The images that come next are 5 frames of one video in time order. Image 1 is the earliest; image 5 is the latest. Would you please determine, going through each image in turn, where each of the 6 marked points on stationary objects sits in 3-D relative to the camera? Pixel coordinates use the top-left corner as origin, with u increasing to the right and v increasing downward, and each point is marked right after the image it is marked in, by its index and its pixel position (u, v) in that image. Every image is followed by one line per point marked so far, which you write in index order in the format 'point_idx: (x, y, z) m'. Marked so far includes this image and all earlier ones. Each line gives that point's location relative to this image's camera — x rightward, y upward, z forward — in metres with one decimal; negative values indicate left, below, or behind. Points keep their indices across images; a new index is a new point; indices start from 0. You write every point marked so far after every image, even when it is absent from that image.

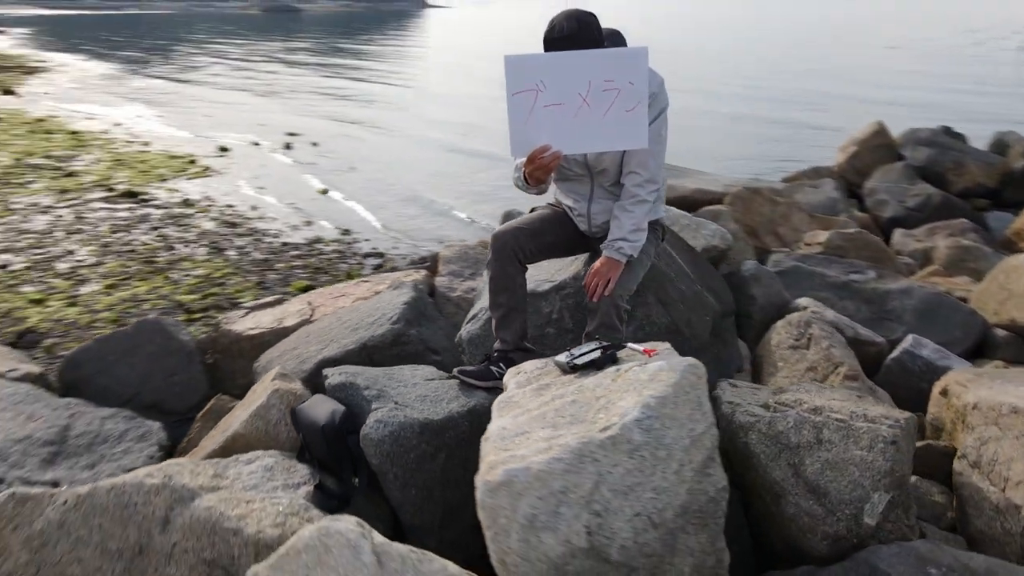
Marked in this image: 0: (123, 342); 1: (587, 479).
0: (-1.6, -0.2, +3.1) m
1: (+0.1, -0.4, +1.5) m
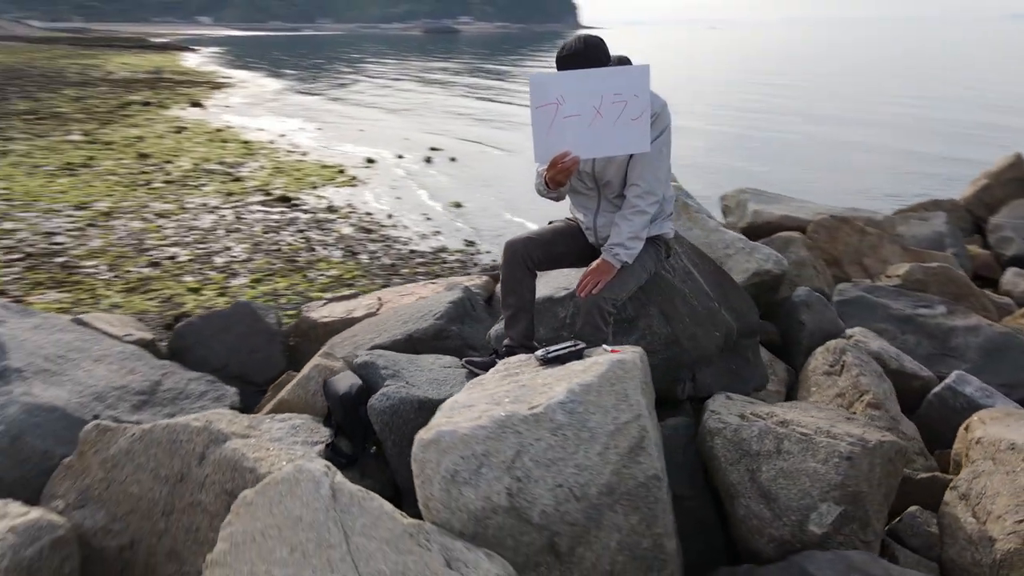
0: (-1.4, -0.1, +3.6) m
1: (0.0, -0.4, +1.8) m
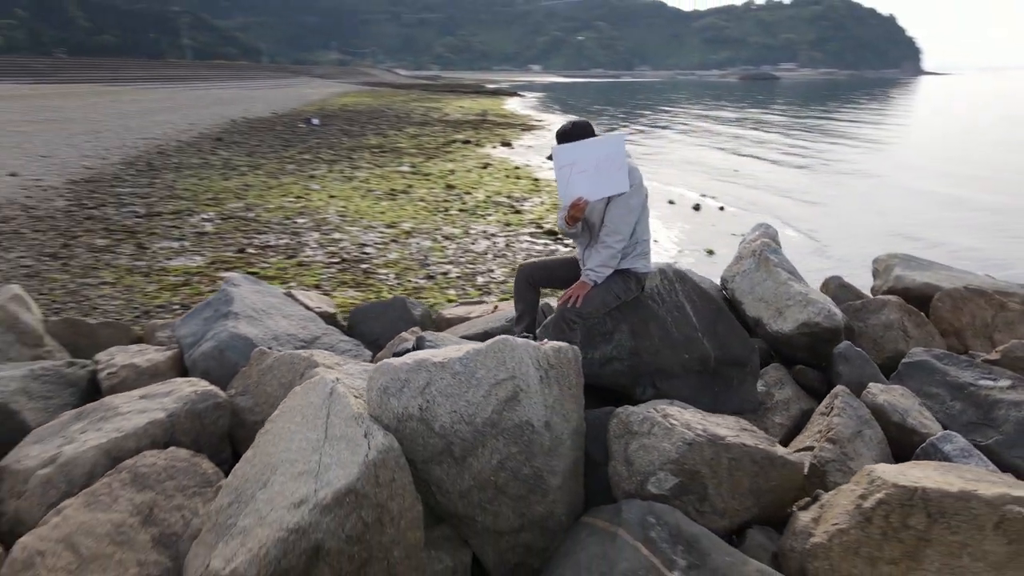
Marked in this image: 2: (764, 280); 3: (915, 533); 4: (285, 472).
0: (-0.9, -0.1, +5.1) m
1: (-0.3, -0.3, +2.9) m
2: (+1.6, +0.1, +4.8) m
3: (+1.4, -0.9, +2.6) m
4: (-0.8, -0.7, +2.7) m
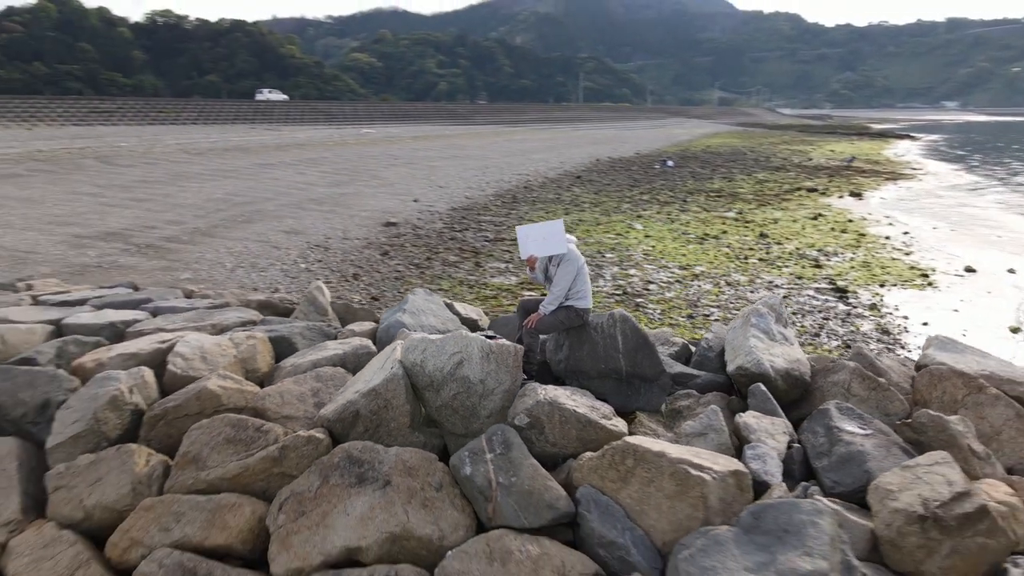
0: (-0.1, -0.3, +7.9) m
1: (-0.7, -0.4, +5.7) m
2: (+2.0, -0.4, +6.5) m
3: (+0.7, -1.1, +4.7) m
4: (-1.2, -0.7, +5.8) m
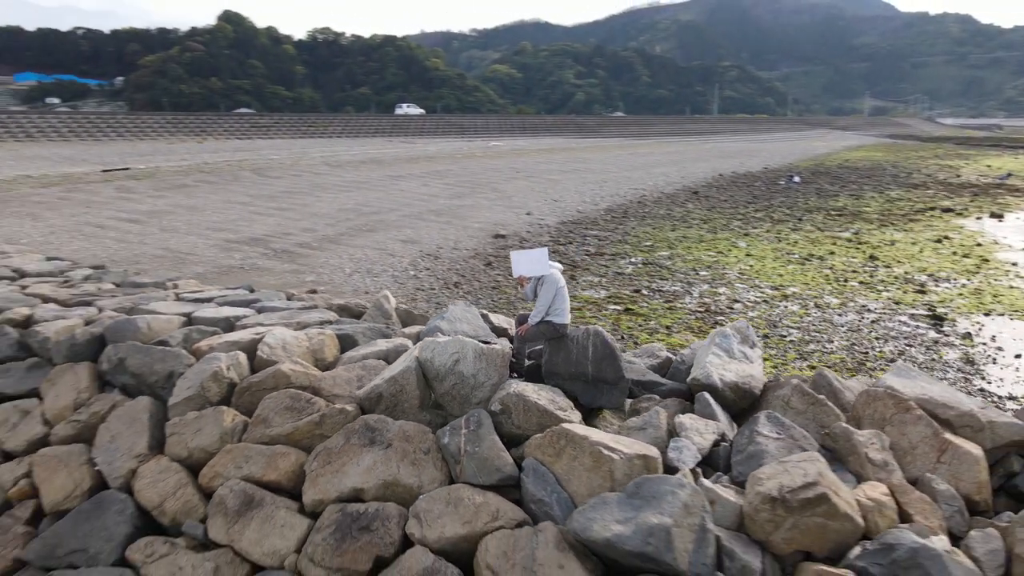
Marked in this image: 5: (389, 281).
0: (+0.2, -0.5, +9.5) m
1: (-0.7, -0.6, +7.4) m
2: (+2.0, -0.6, +7.7) m
3: (+0.4, -1.3, +6.1) m
4: (-1.3, -0.8, +7.6) m
5: (-3.0, +0.1, +16.8) m
